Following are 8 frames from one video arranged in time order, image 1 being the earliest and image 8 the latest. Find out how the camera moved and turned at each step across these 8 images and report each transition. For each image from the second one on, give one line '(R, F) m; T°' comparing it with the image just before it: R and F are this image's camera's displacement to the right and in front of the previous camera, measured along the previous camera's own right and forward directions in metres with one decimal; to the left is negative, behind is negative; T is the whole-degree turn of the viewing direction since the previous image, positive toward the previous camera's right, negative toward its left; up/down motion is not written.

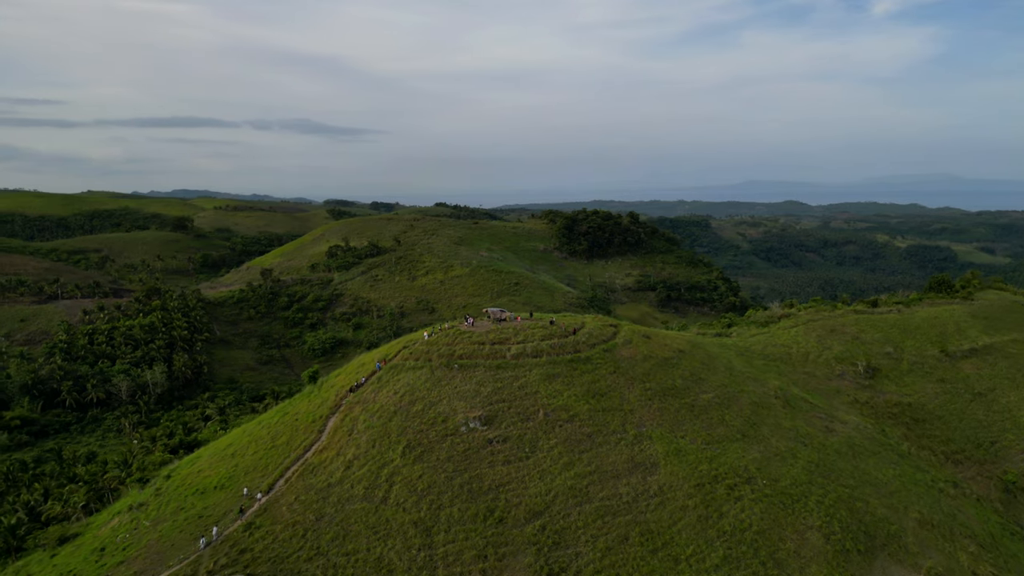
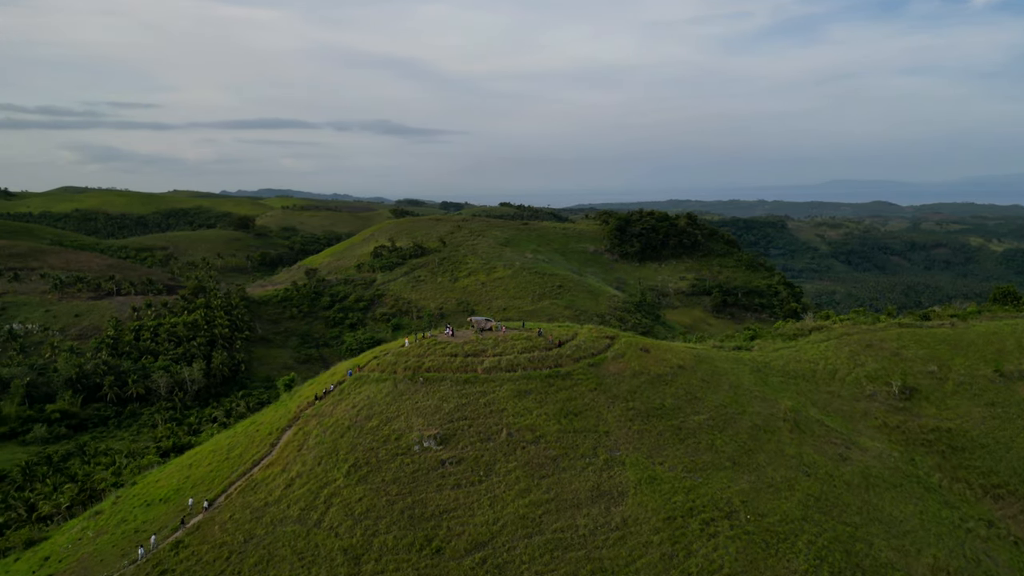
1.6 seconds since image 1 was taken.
(+3.5, +1.9) m; -6°
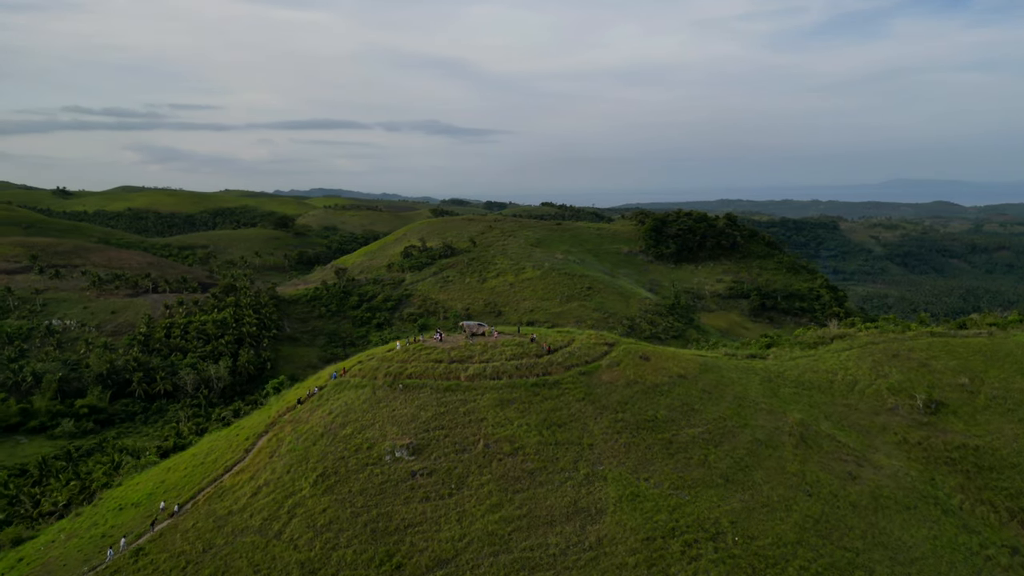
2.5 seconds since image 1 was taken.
(+2.1, +1.0) m; -4°
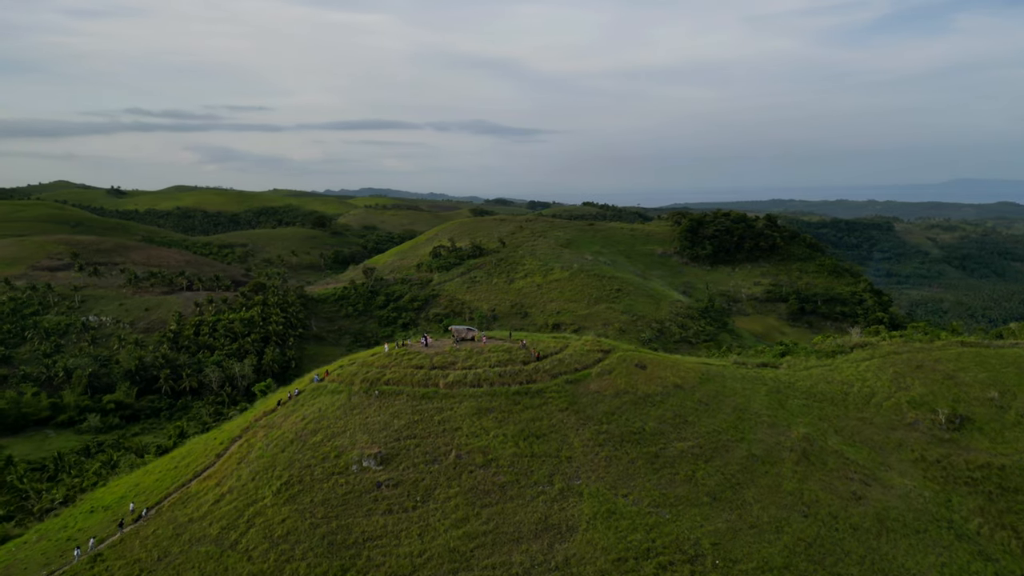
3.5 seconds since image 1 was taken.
(+2.1, +1.0) m; -3°
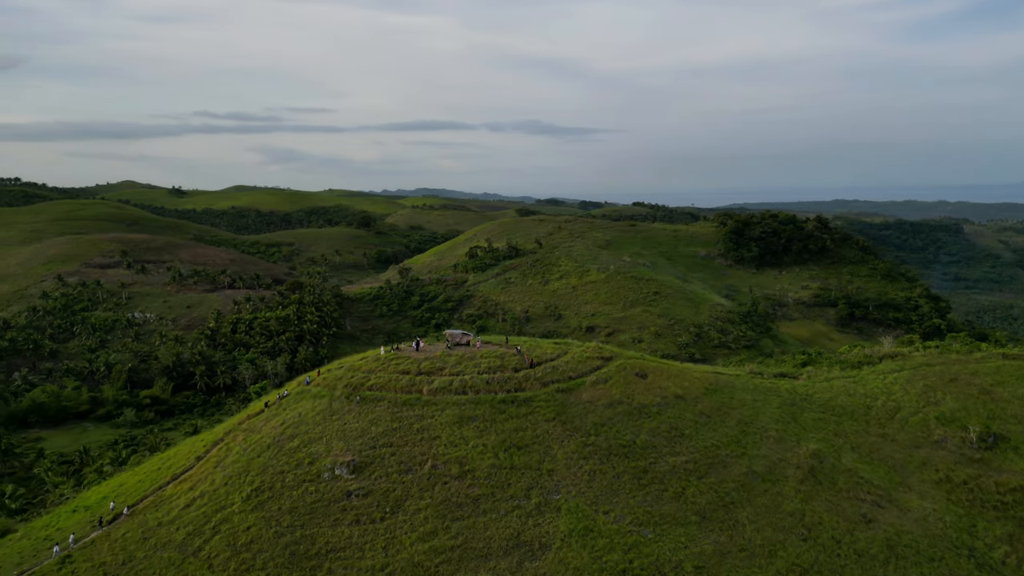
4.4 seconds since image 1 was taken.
(+2.2, +0.9) m; -4°
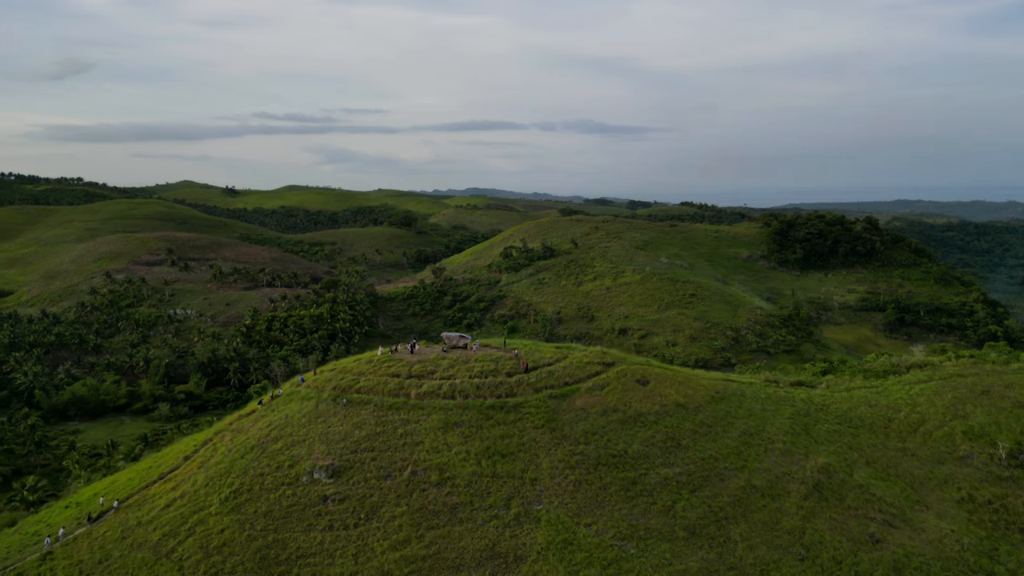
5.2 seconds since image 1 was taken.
(+1.9, +0.7) m; -4°
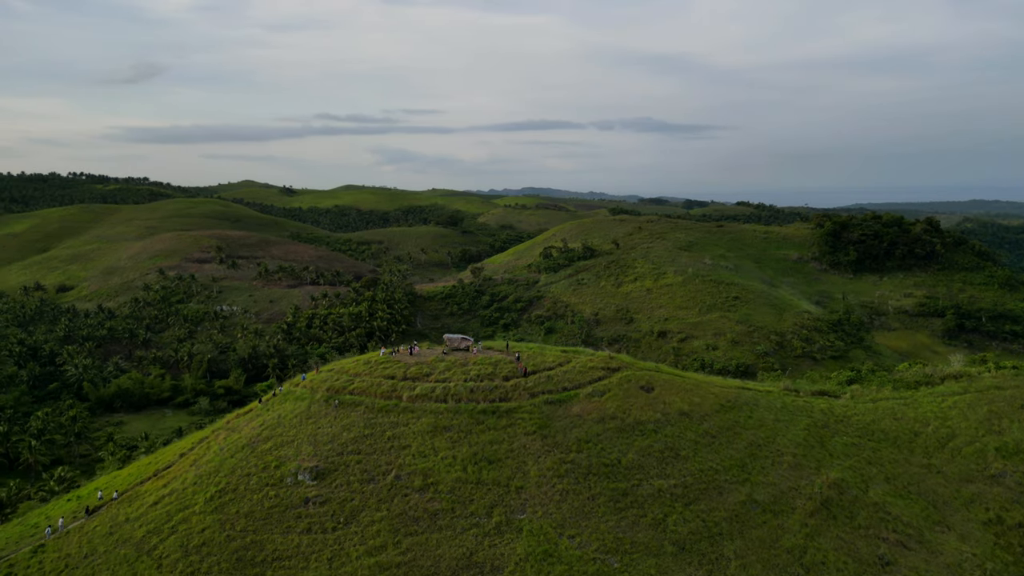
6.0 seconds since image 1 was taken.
(+1.9, +0.6) m; -4°
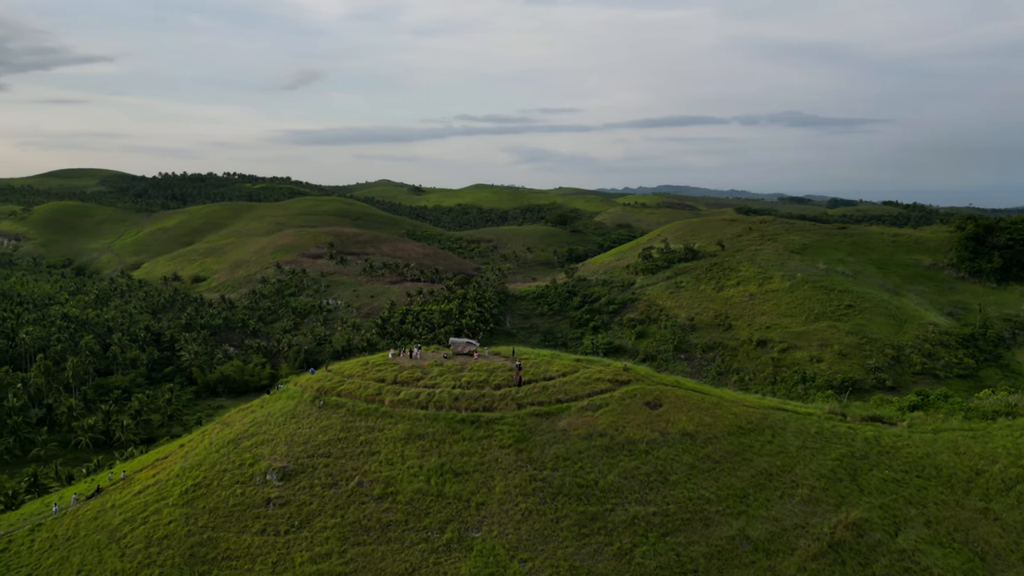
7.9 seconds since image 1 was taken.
(+4.4, +1.5) m; -10°
